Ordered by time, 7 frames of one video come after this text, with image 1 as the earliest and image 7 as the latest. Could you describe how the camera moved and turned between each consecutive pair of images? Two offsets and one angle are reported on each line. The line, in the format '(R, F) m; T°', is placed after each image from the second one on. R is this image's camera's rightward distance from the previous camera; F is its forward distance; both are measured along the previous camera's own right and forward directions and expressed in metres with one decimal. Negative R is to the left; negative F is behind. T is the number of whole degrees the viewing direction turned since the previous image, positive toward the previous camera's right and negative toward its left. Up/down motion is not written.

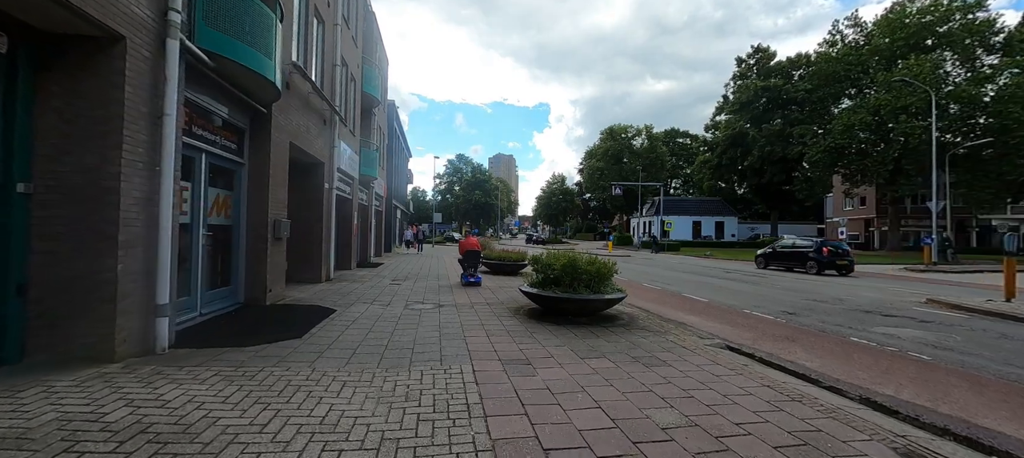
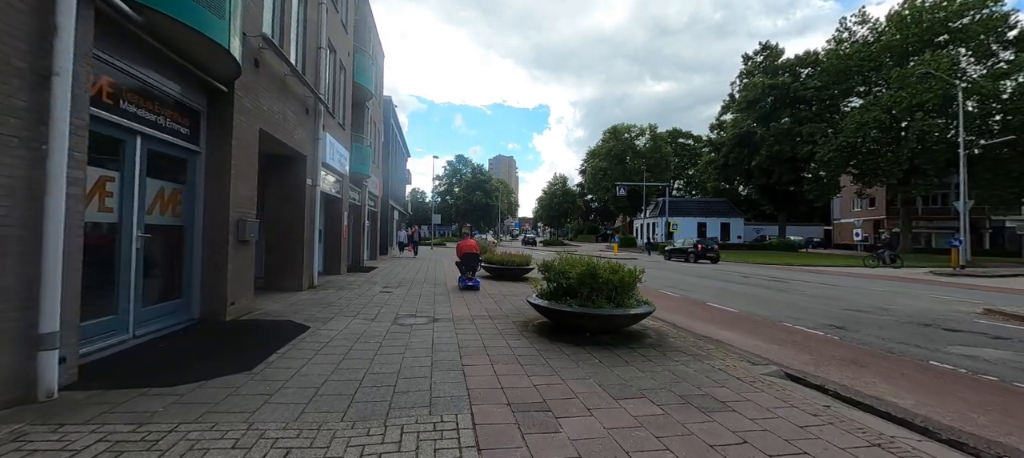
(-0.1, +1.2) m; 0°
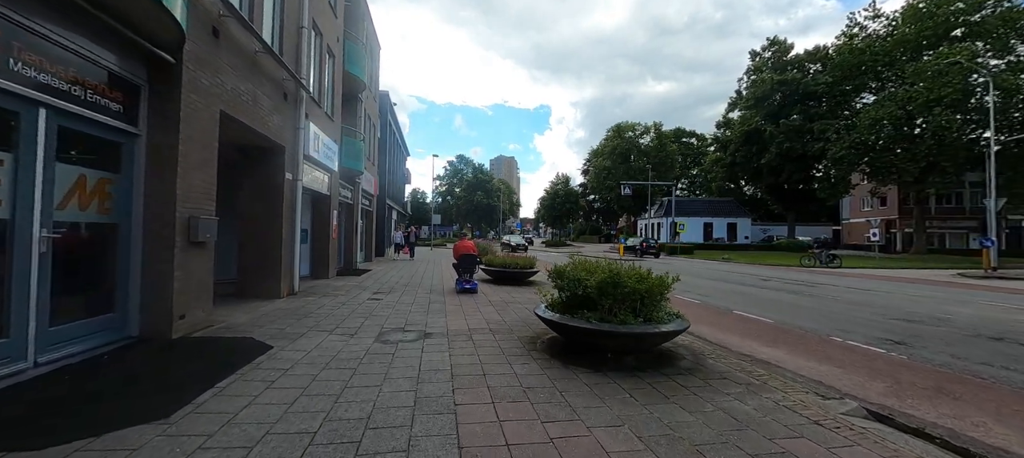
(-0.1, +1.1) m; 0°
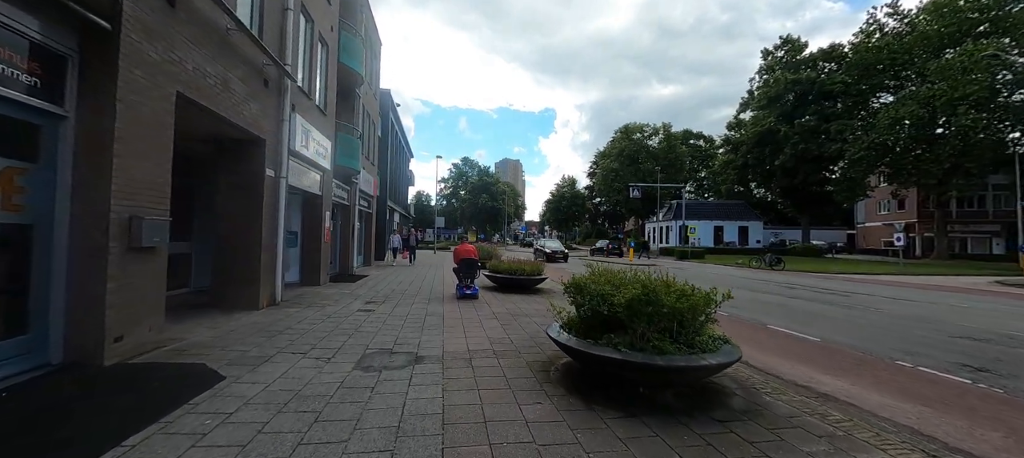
(0.0, +1.0) m; -1°
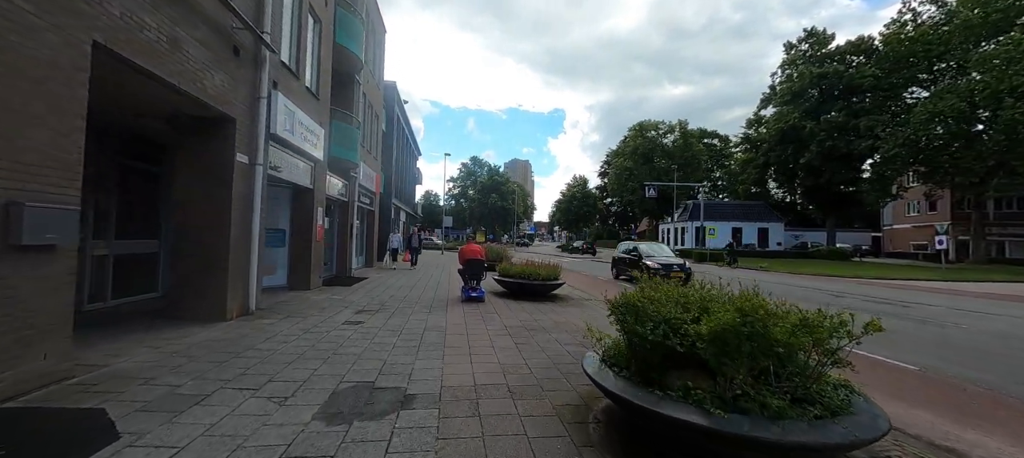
(-0.1, +1.4) m; -1°
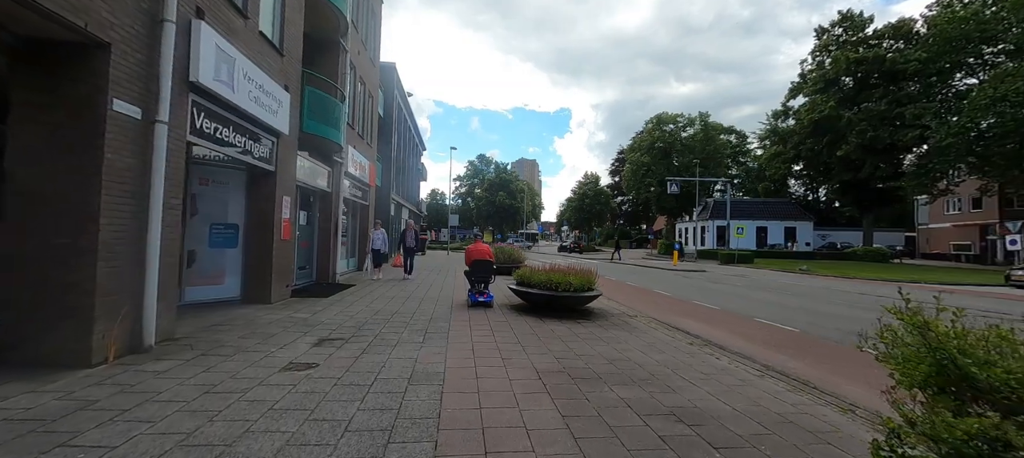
(-0.3, +2.6) m; -1°
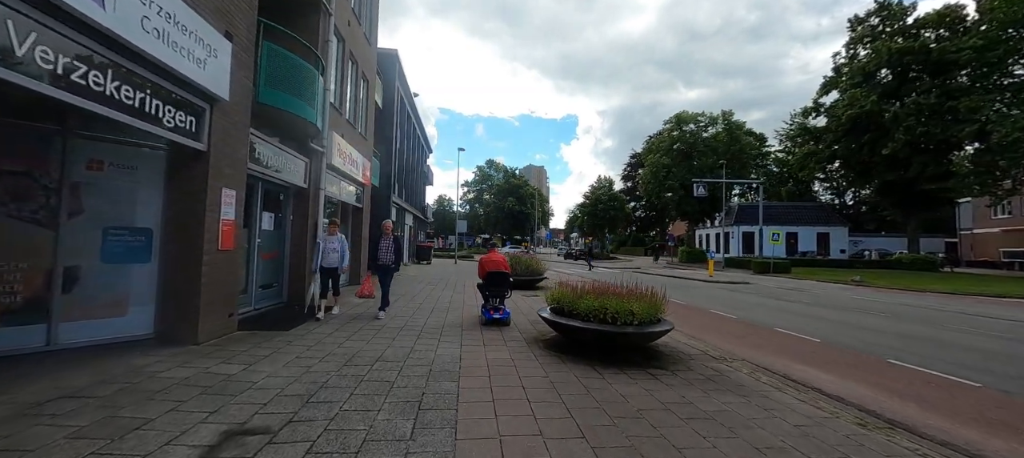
(-0.4, +2.5) m; -1°
